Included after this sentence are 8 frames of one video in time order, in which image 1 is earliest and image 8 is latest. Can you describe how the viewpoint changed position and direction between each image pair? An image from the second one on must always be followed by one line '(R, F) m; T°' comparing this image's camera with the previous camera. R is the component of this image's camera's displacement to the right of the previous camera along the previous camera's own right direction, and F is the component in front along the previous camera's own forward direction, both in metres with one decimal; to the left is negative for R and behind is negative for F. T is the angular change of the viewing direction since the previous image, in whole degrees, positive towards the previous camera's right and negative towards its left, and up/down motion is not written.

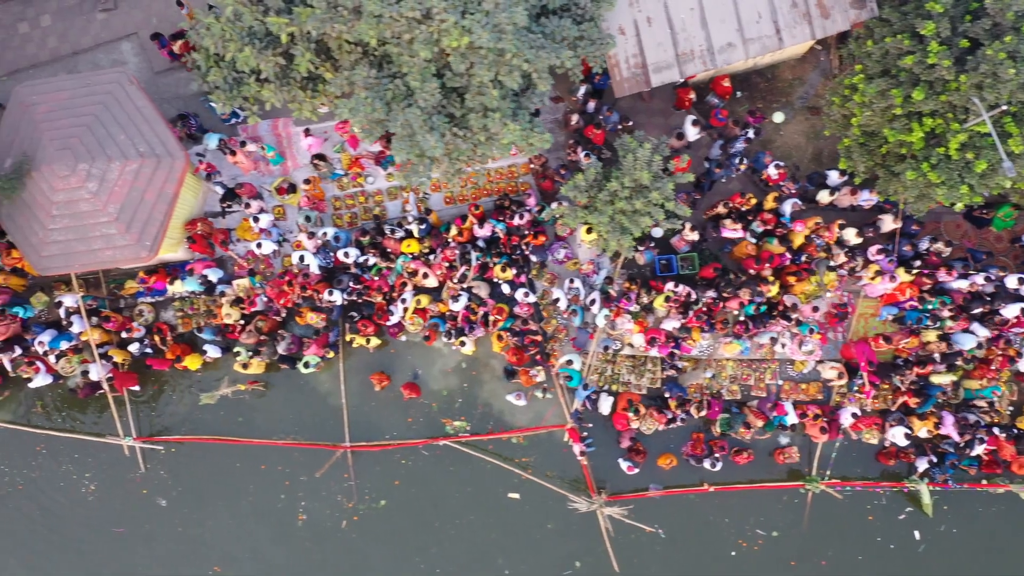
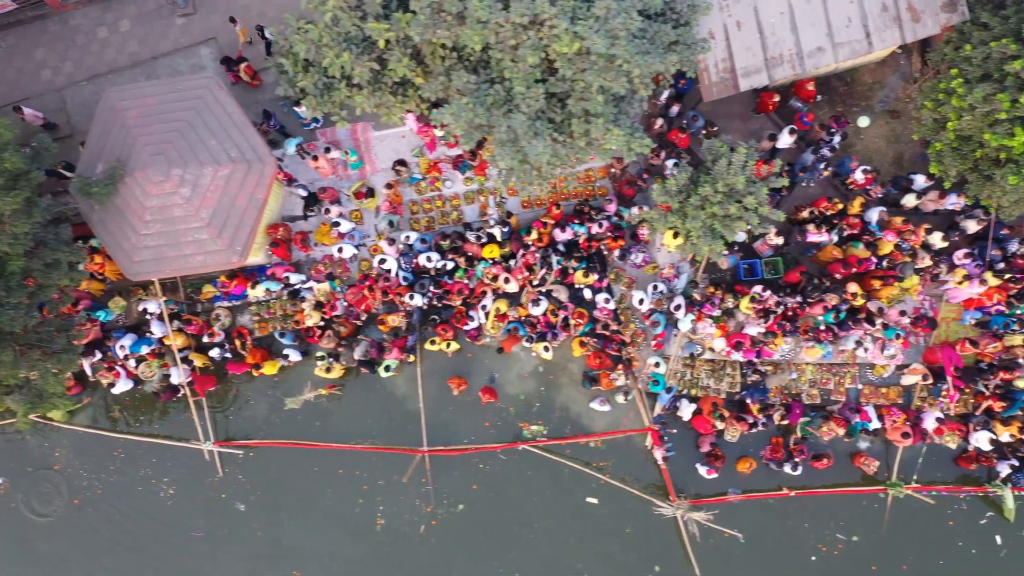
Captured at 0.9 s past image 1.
(-1.1, 0.0) m; 0°
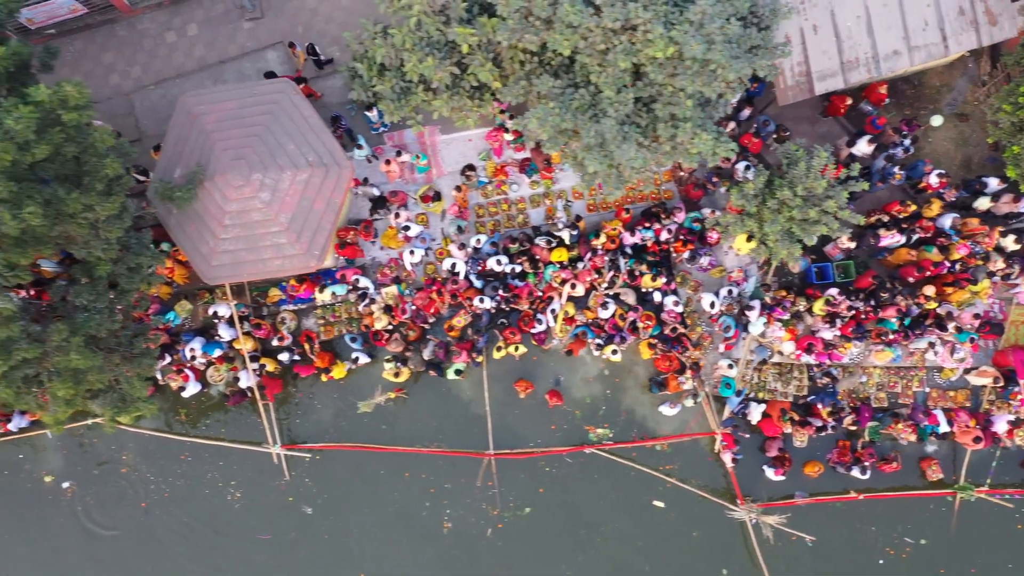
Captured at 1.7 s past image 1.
(-0.9, 0.0) m; 0°
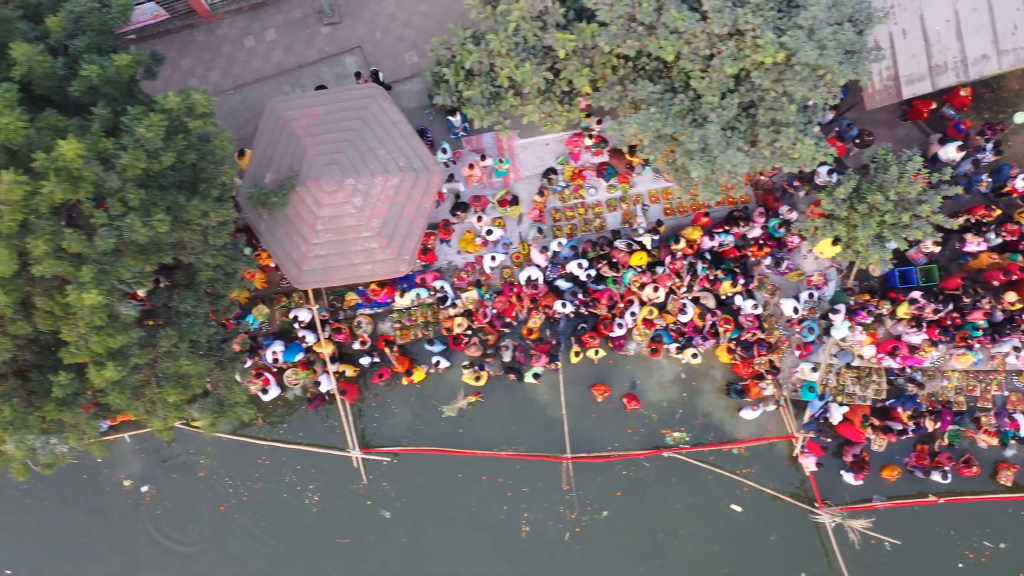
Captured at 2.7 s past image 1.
(-1.1, 0.0) m; 0°
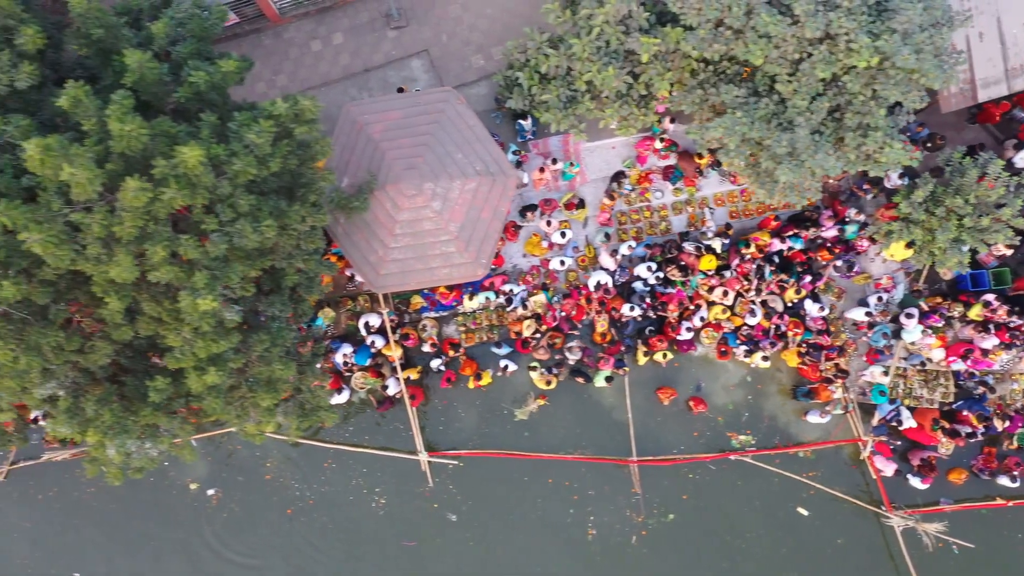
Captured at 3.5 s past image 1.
(-0.9, 0.0) m; 0°
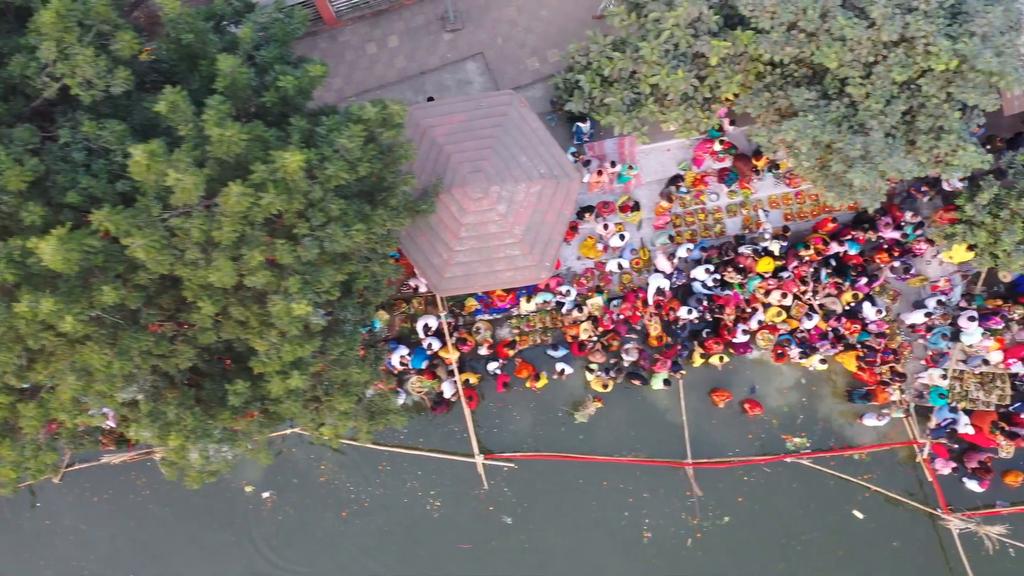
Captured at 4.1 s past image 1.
(-0.7, 0.0) m; 0°
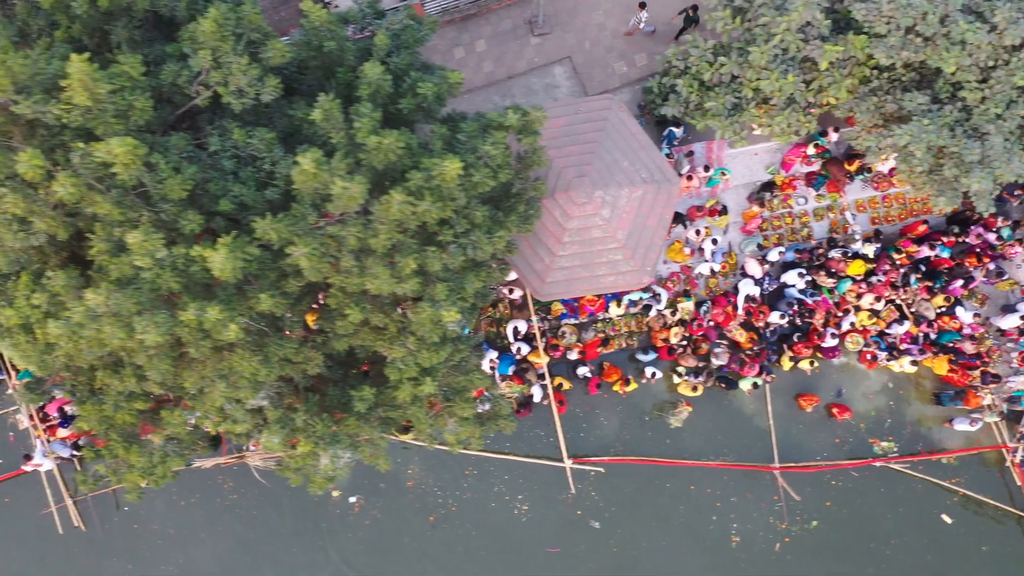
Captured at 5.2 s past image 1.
(-1.2, 0.0) m; 0°
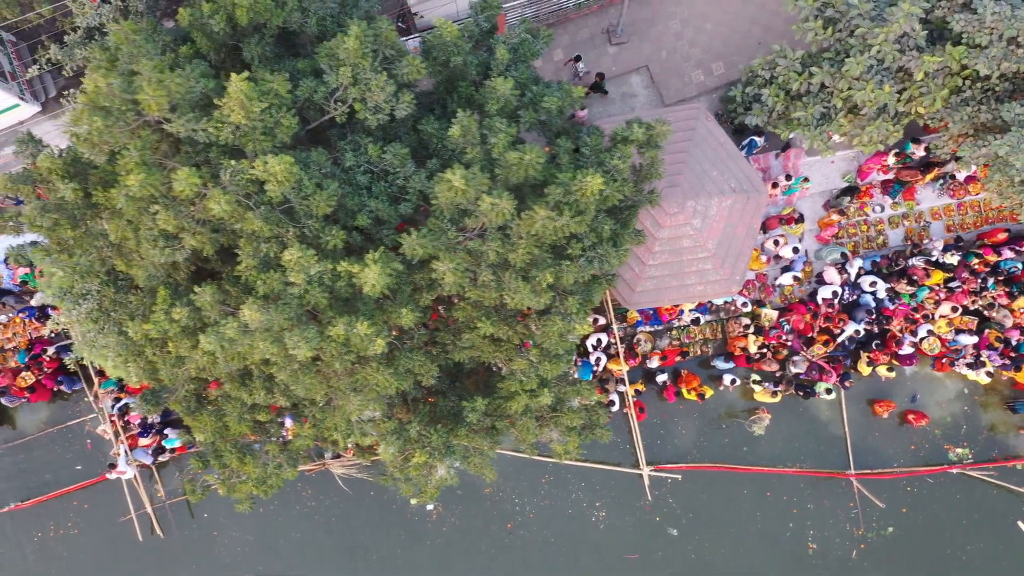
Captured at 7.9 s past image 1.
(-1.1, -0.1) m; 0°
